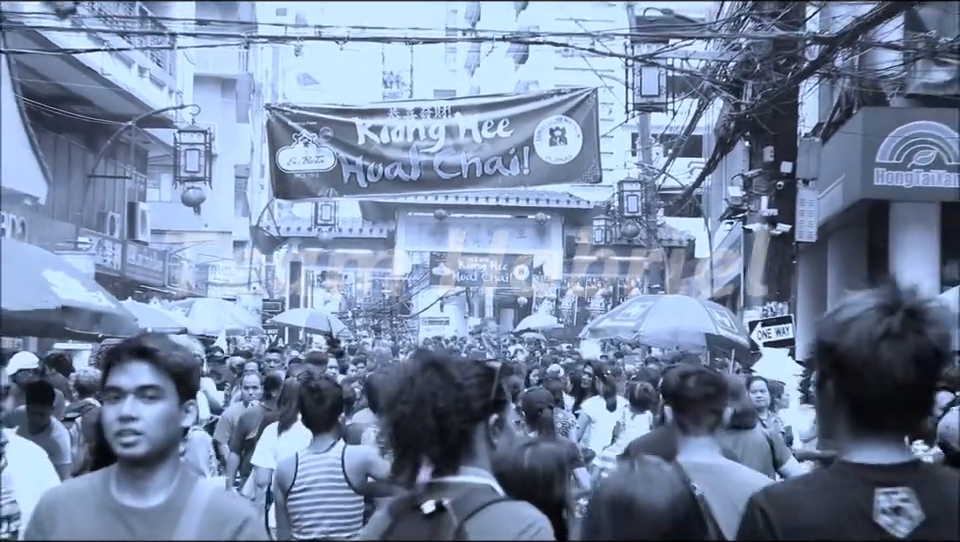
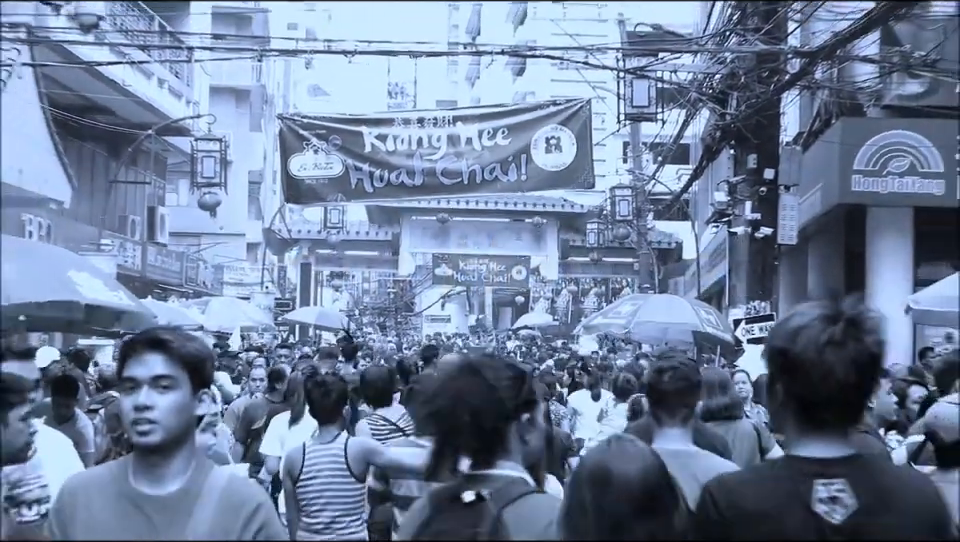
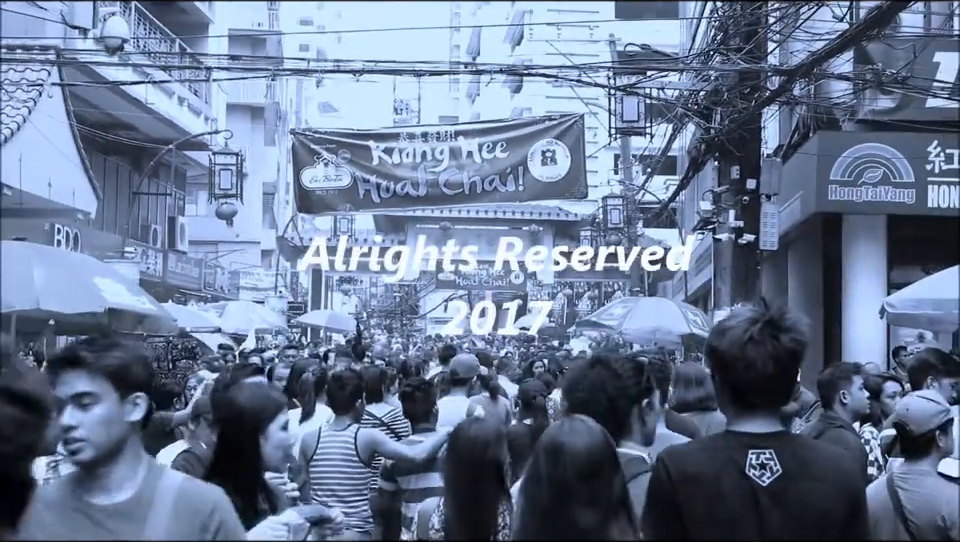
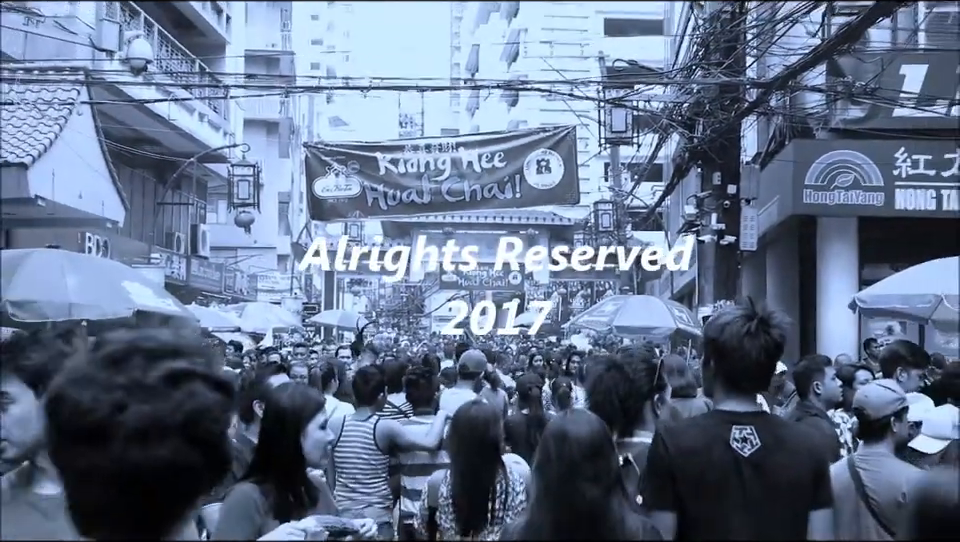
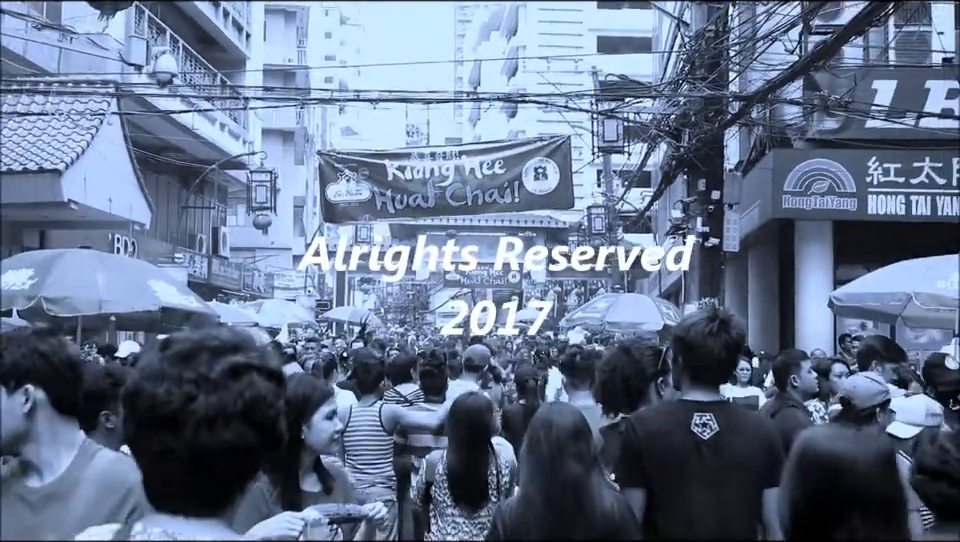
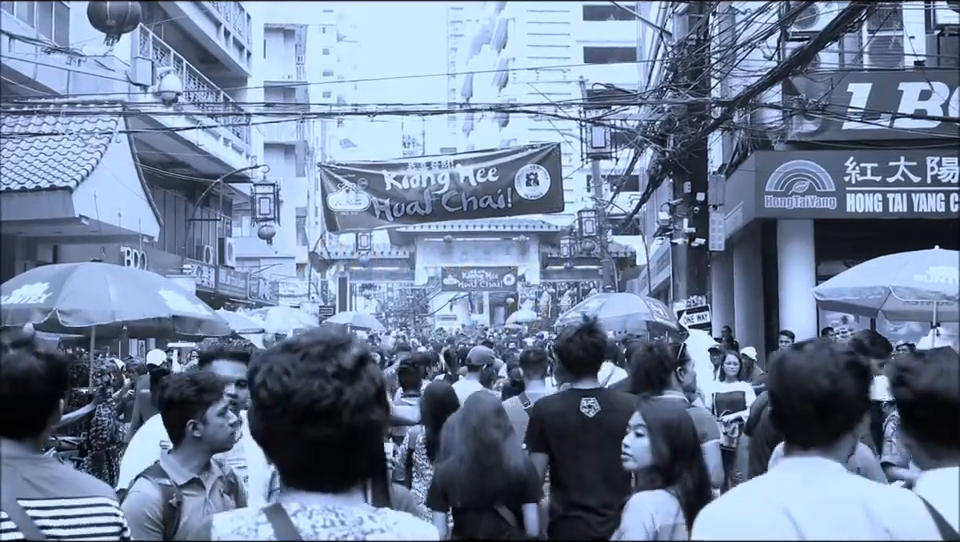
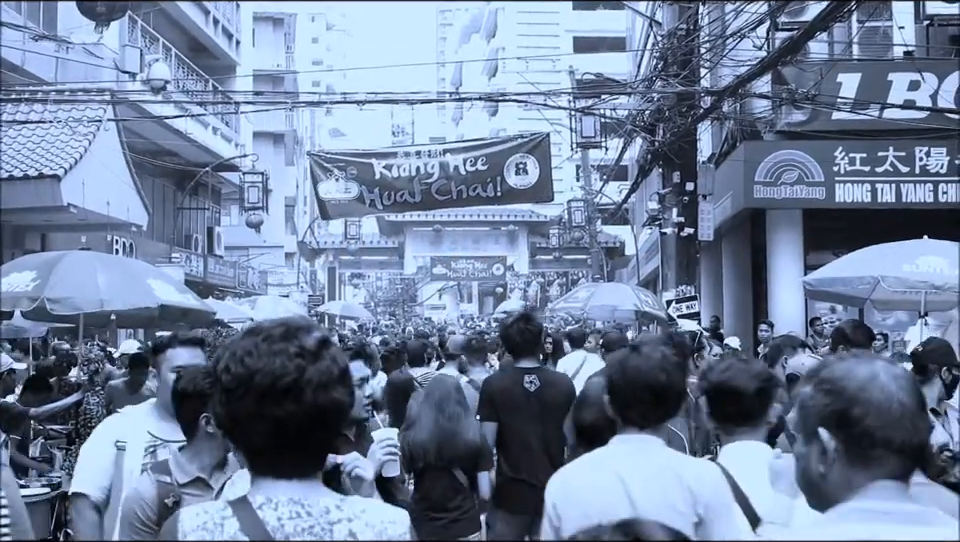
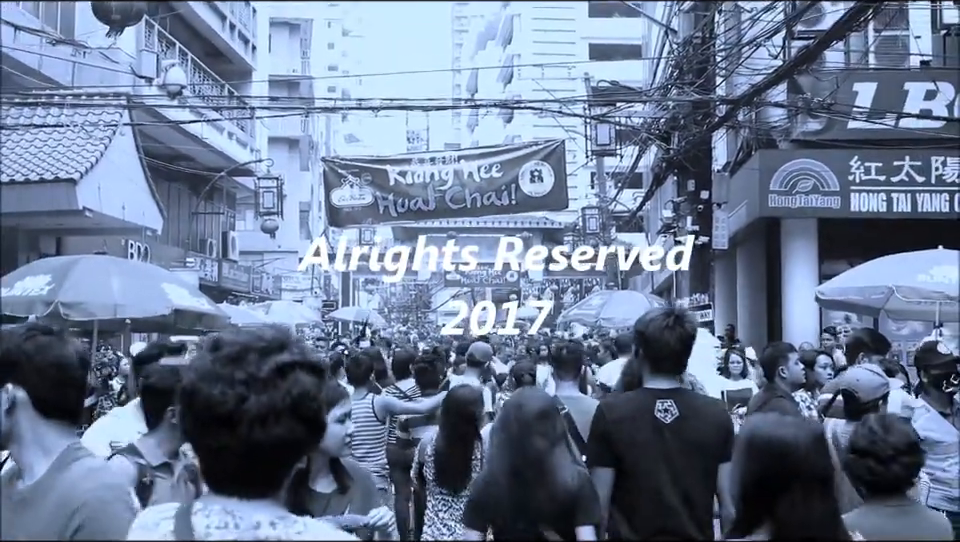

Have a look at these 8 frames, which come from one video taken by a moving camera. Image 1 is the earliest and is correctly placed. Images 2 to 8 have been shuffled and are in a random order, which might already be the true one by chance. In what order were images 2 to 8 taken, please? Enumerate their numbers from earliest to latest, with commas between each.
2, 3, 4, 5, 8, 6, 7
